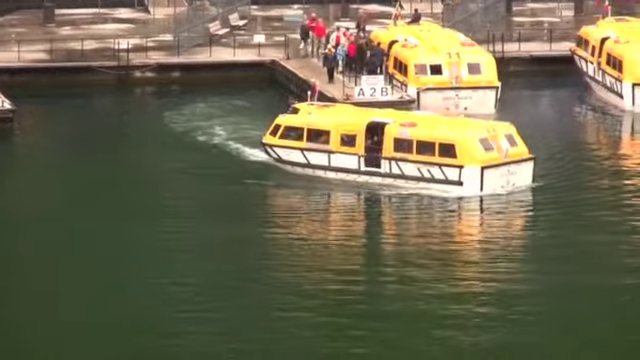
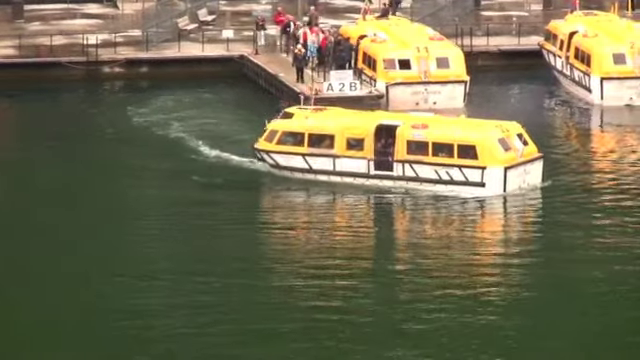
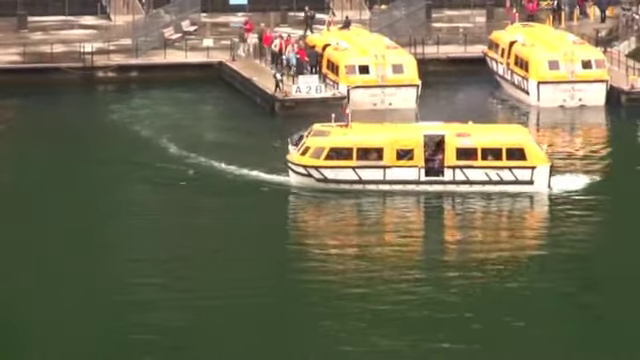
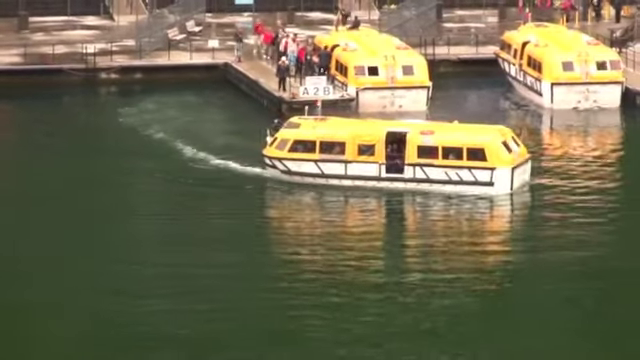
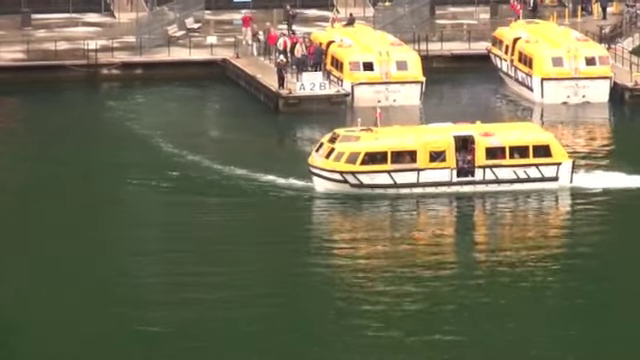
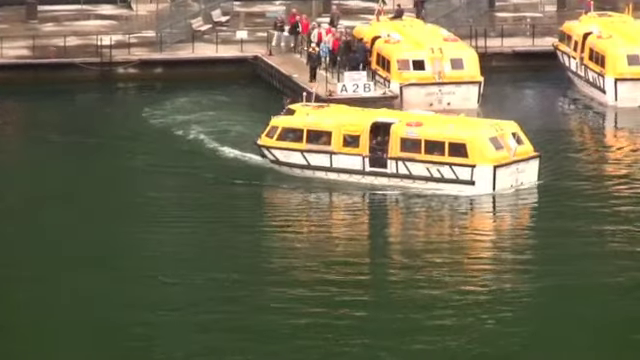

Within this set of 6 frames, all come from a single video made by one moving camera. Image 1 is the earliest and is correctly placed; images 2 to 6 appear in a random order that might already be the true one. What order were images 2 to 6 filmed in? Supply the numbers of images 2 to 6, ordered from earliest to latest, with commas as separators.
6, 2, 4, 3, 5
